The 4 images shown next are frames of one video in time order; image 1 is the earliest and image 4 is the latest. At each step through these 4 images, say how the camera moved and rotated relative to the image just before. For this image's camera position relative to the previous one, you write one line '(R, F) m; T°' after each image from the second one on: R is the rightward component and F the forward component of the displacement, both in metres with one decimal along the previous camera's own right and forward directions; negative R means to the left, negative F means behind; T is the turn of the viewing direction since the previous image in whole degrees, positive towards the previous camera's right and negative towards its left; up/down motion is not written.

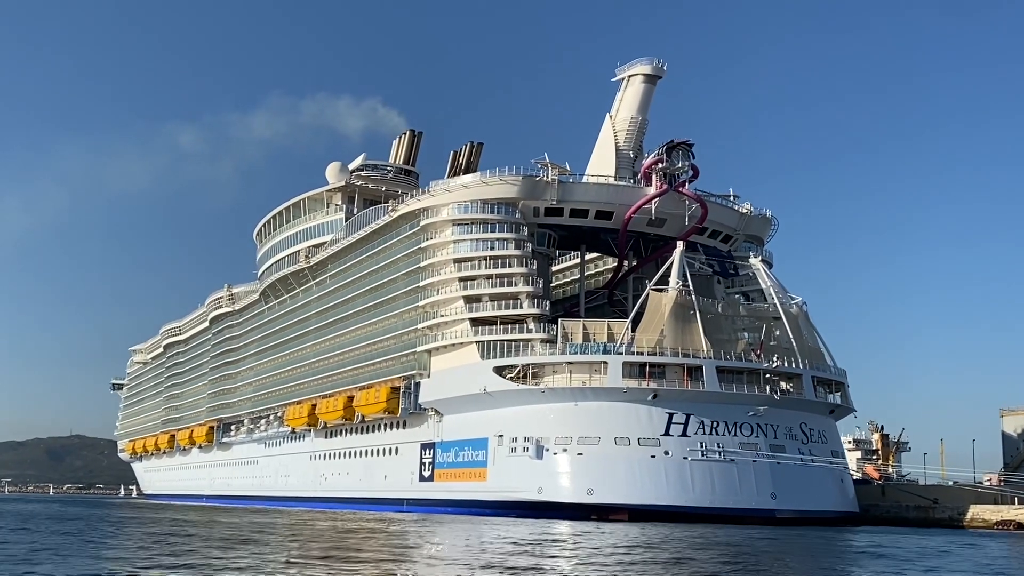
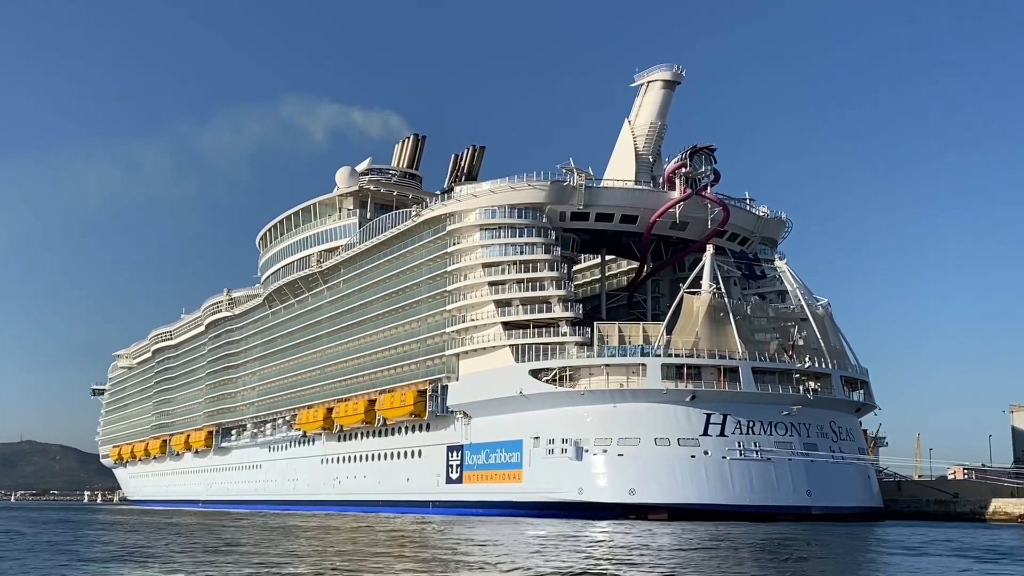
(-2.4, -0.5) m; +2°
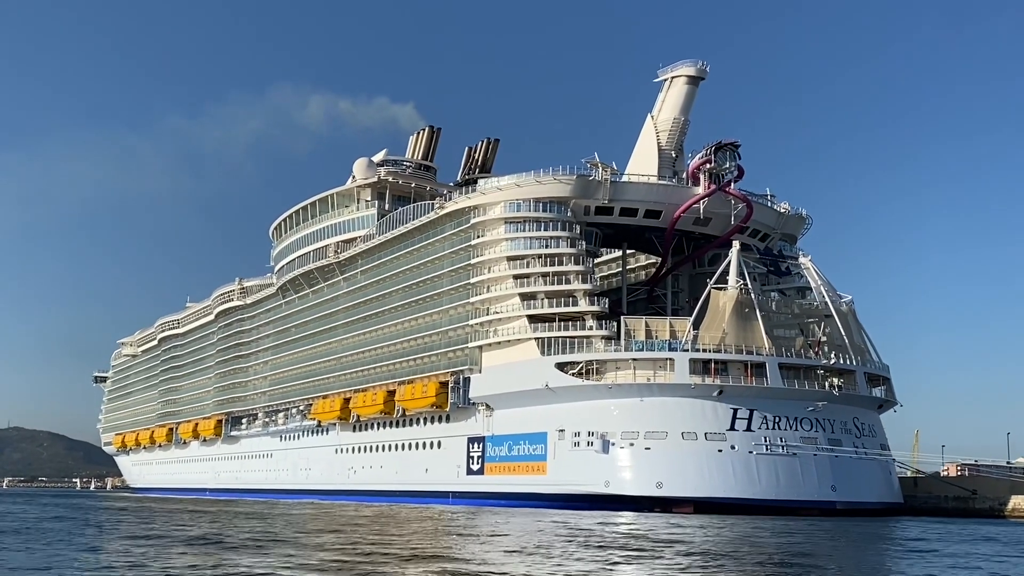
(-1.2, -0.2) m; 0°
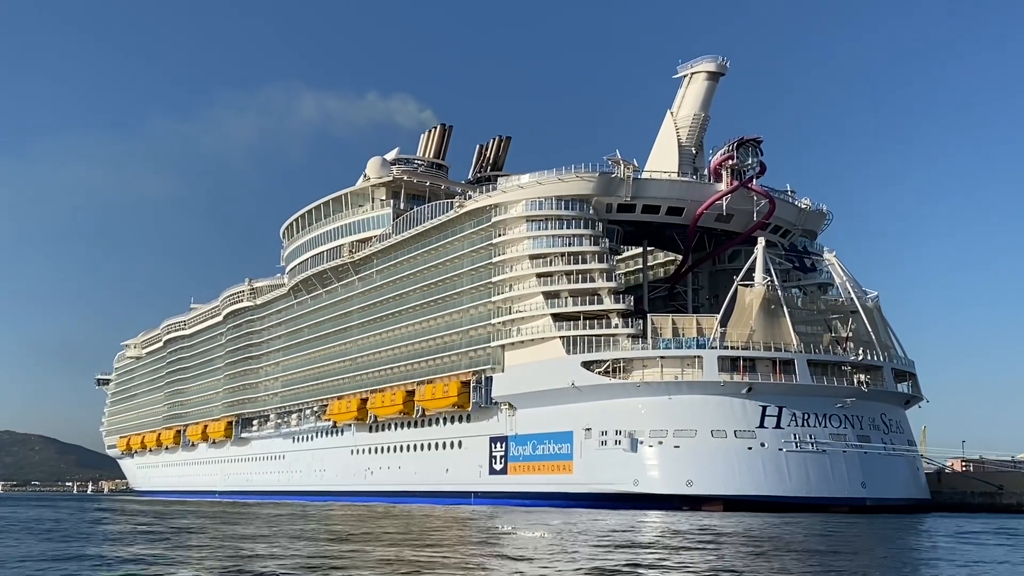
(-1.0, +0.2) m; 0°
